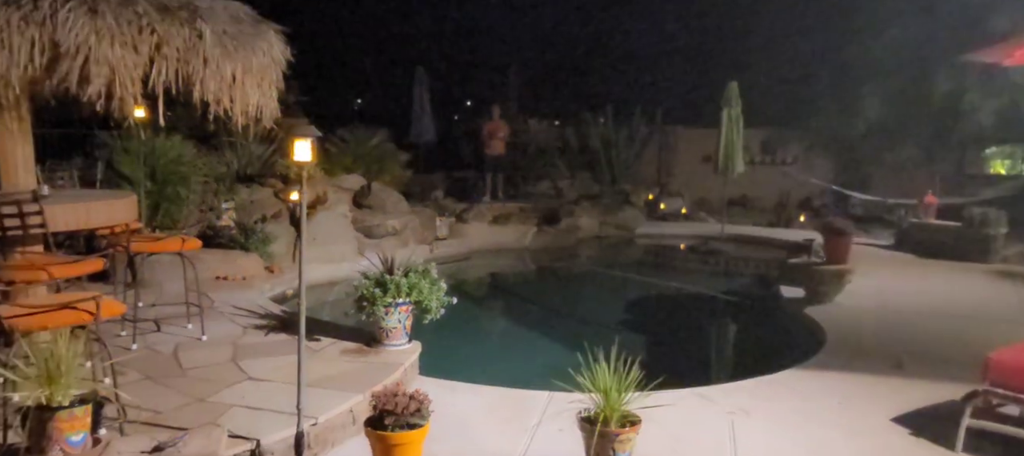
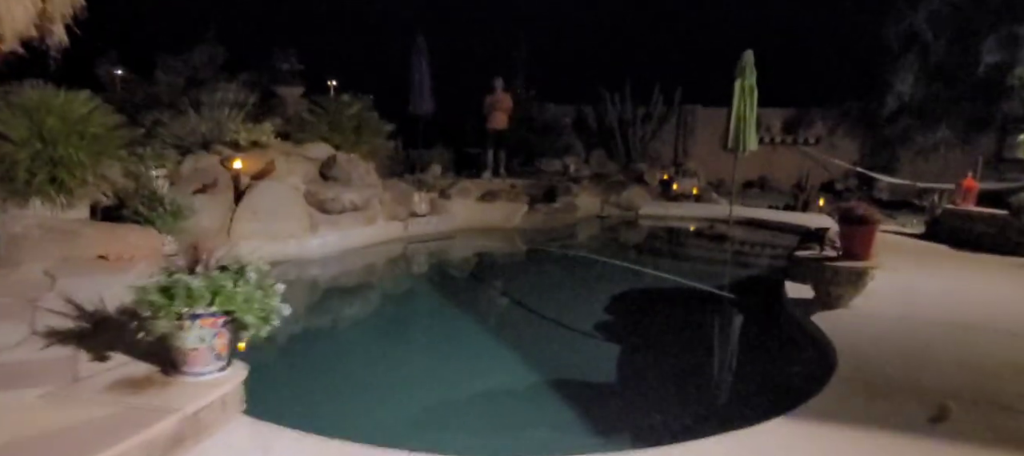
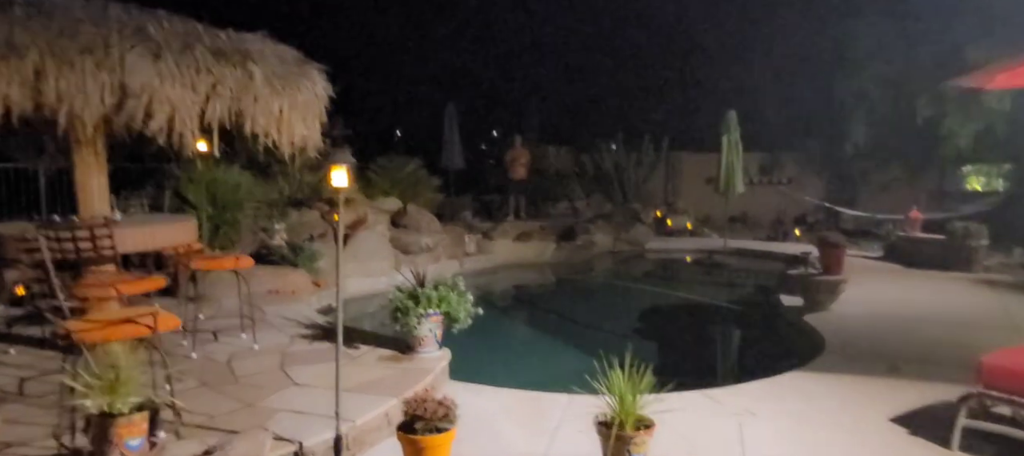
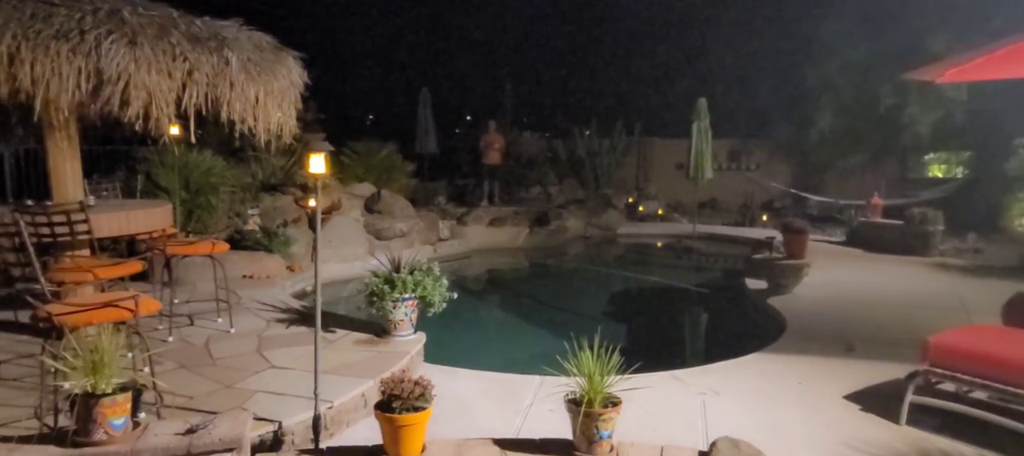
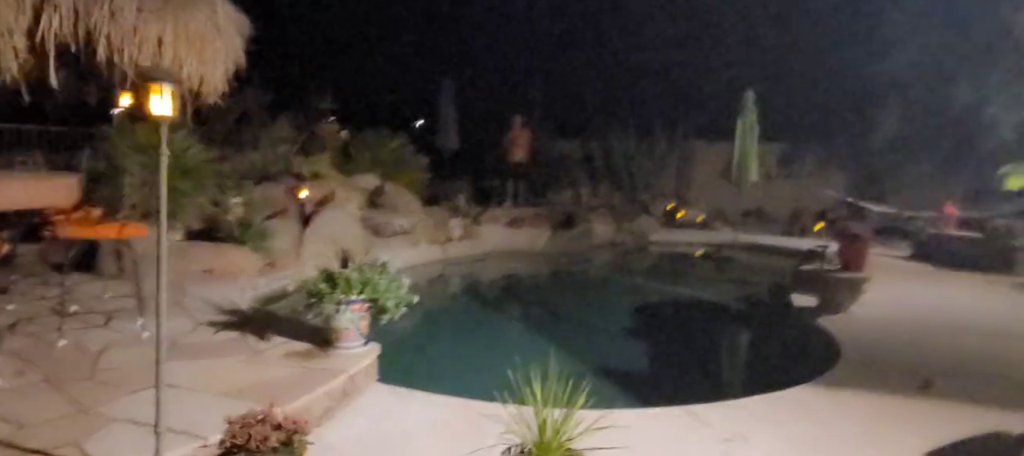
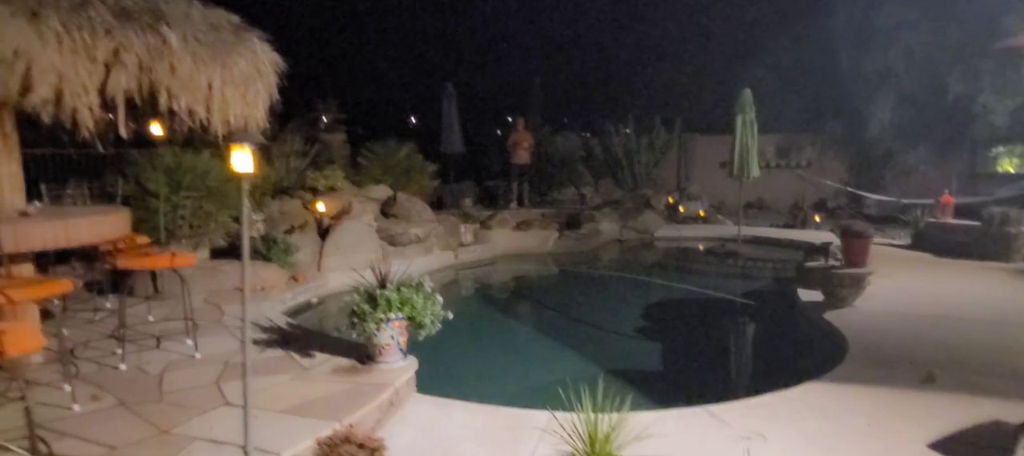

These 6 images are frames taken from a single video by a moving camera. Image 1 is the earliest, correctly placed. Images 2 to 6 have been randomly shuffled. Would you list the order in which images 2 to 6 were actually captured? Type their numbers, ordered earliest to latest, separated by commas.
4, 3, 6, 5, 2
